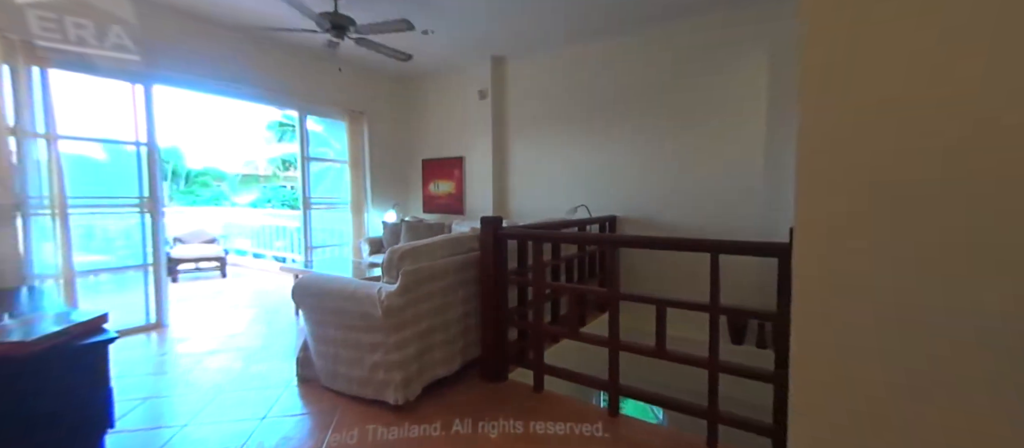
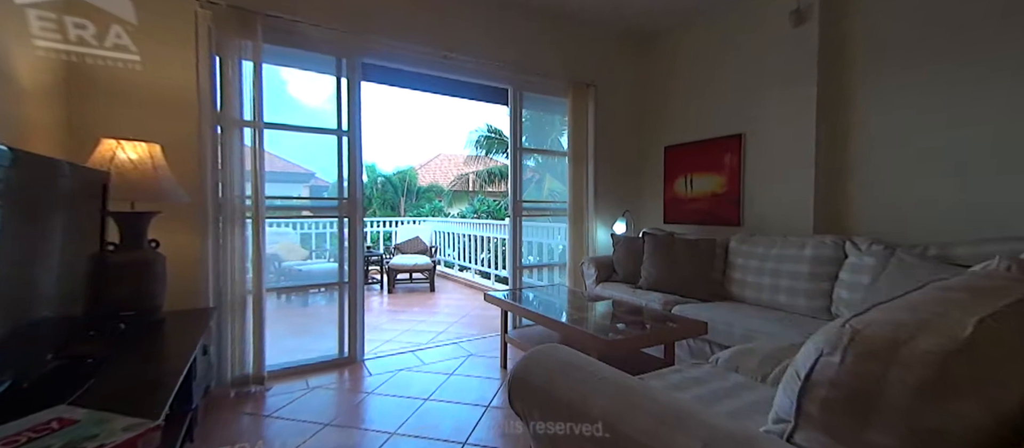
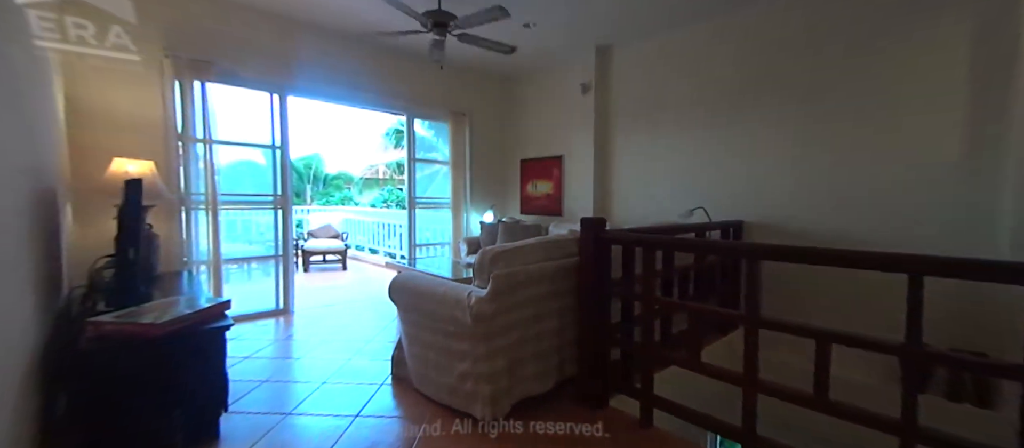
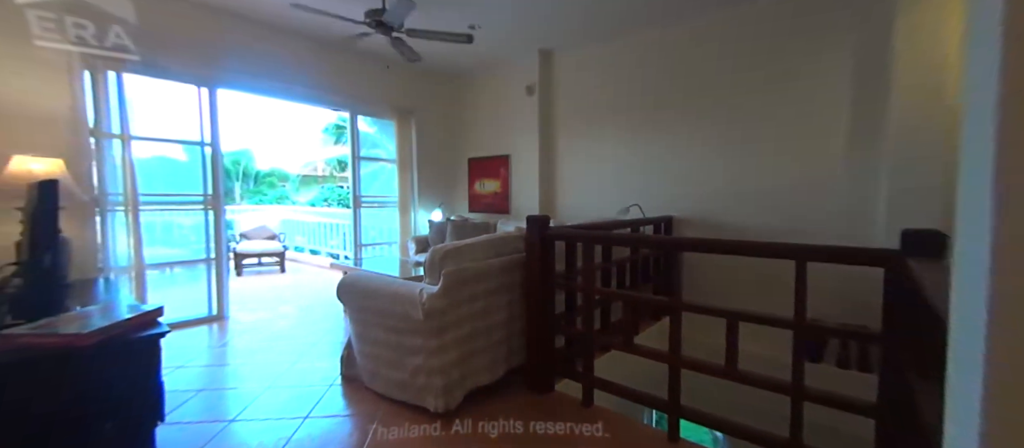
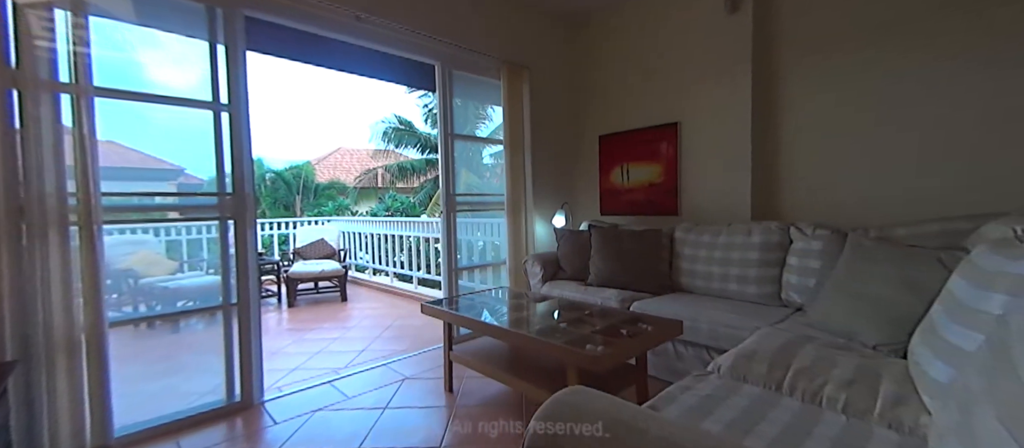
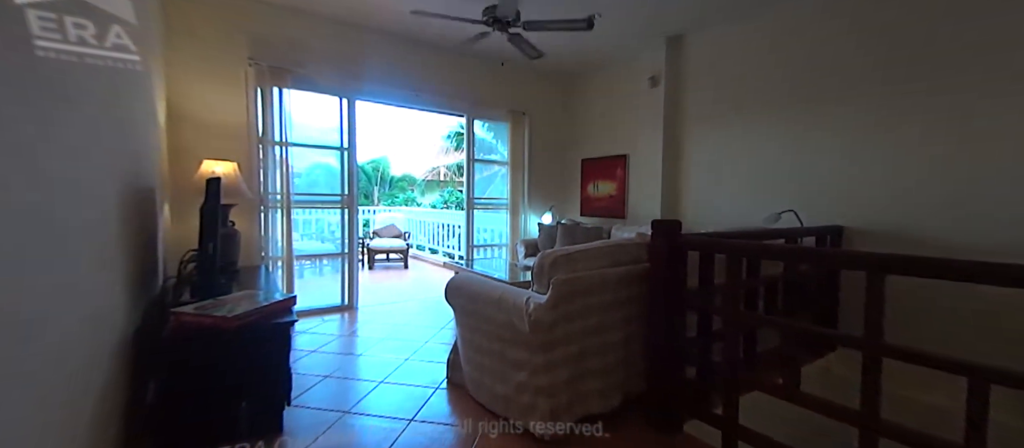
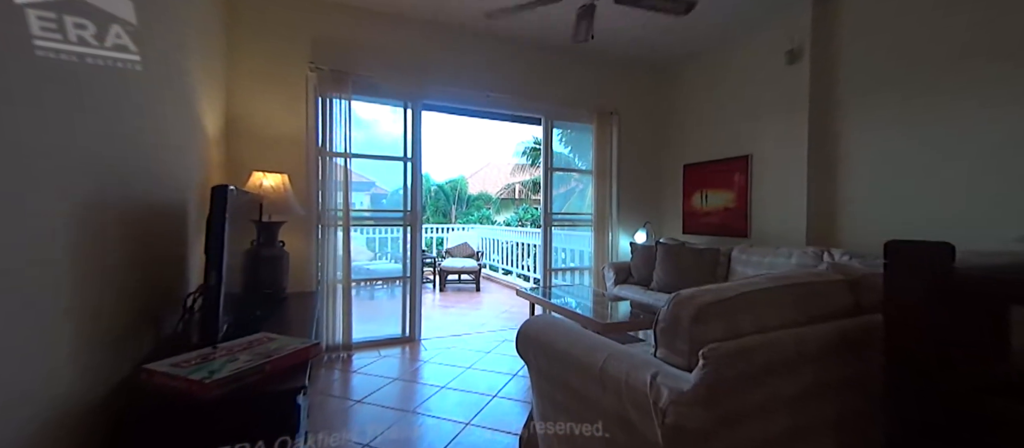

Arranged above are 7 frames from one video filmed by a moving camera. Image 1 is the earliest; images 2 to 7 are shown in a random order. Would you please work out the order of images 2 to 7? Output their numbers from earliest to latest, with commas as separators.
4, 3, 6, 7, 2, 5
